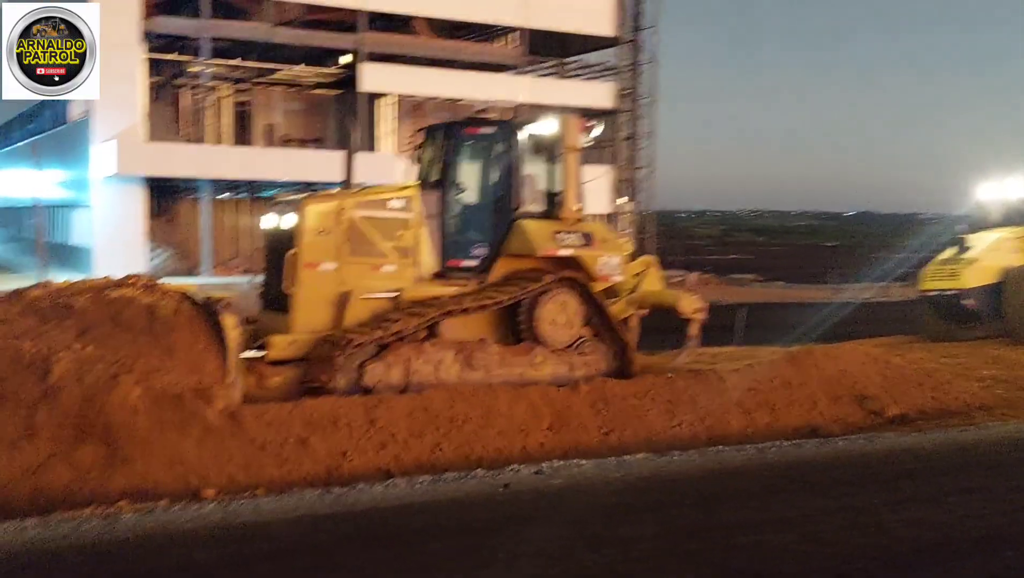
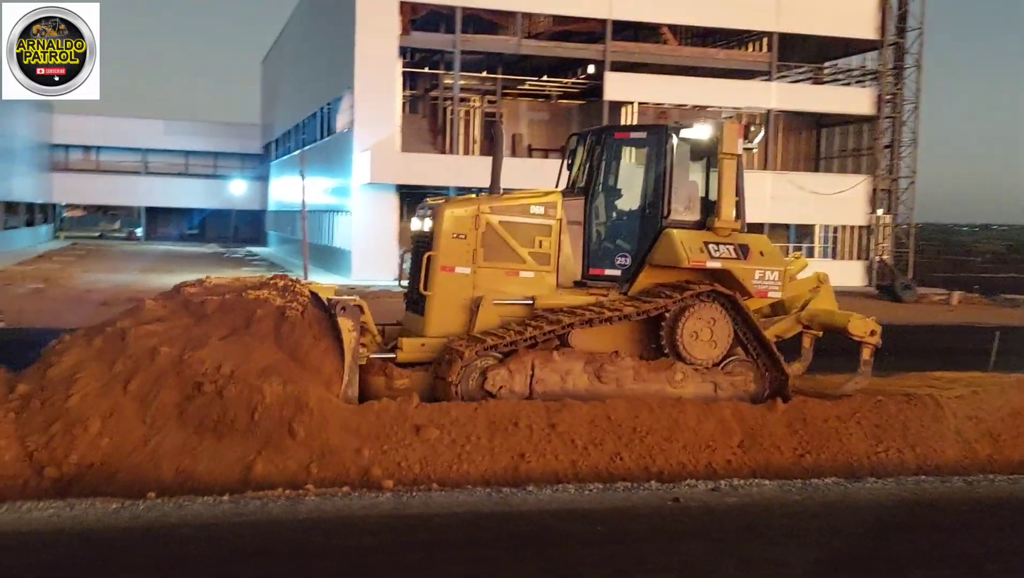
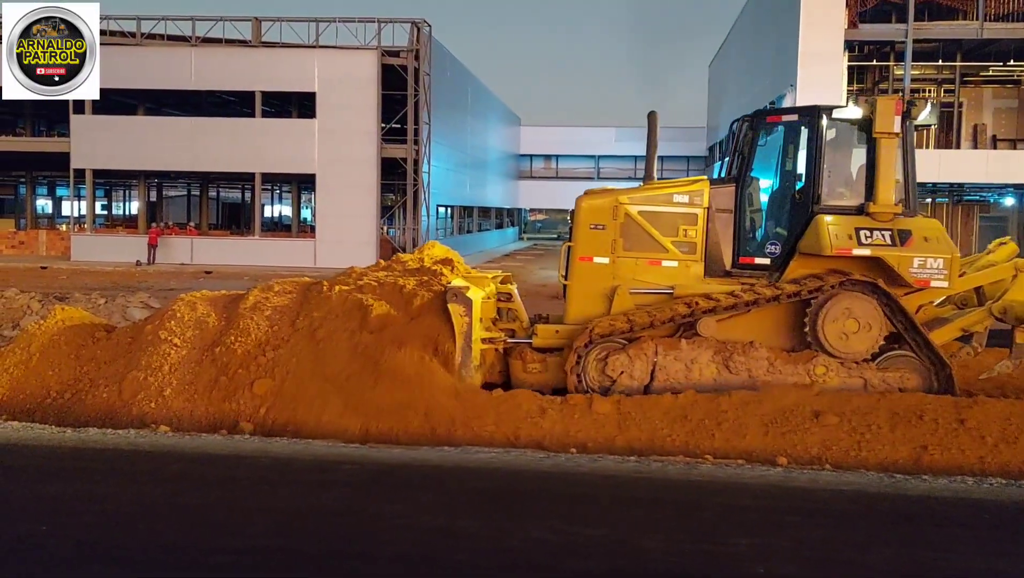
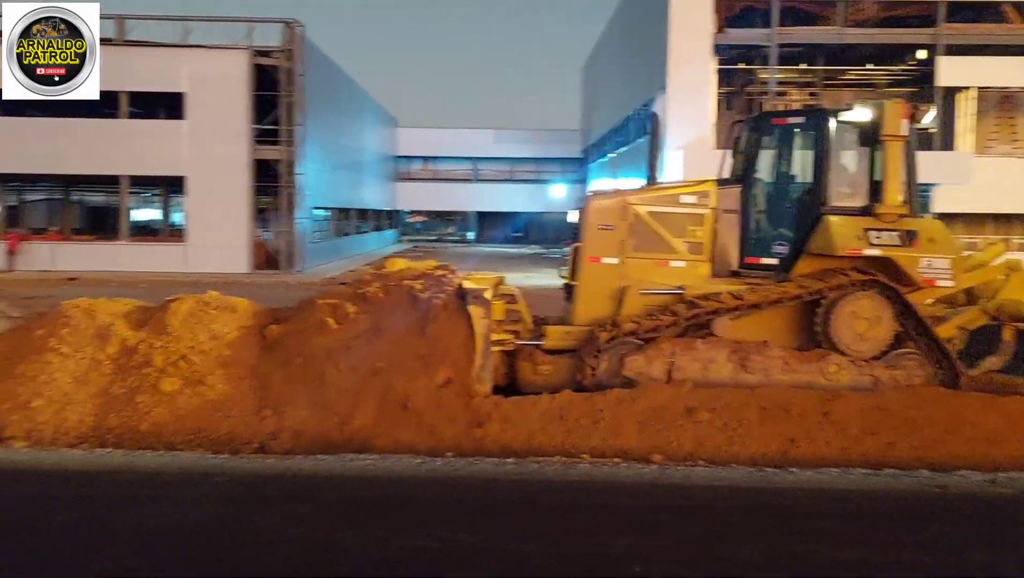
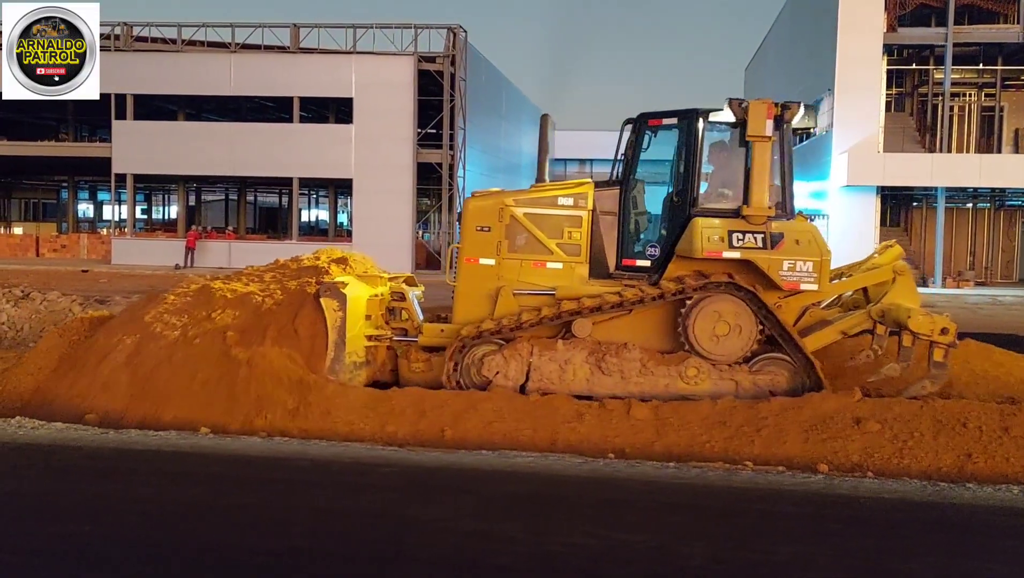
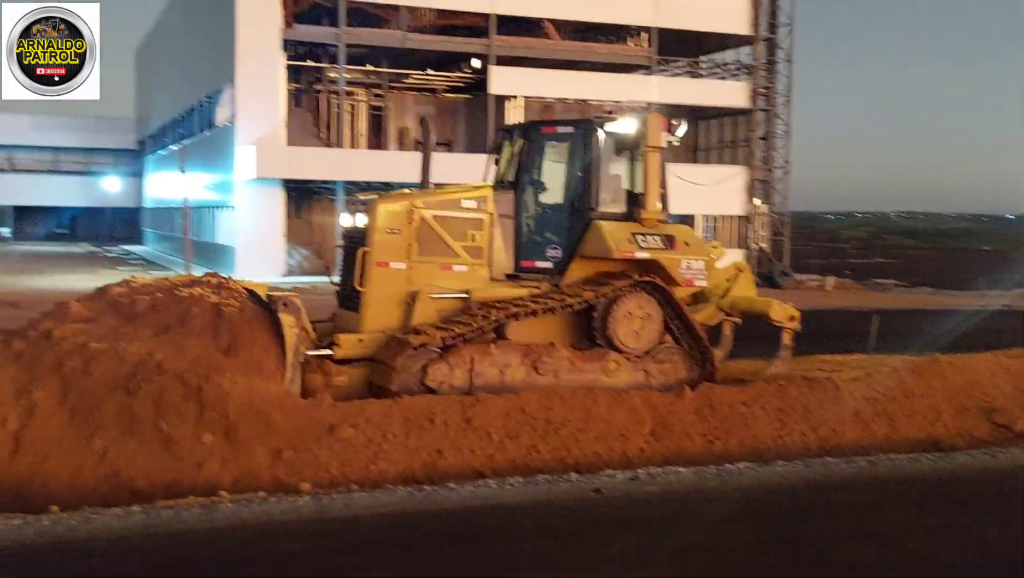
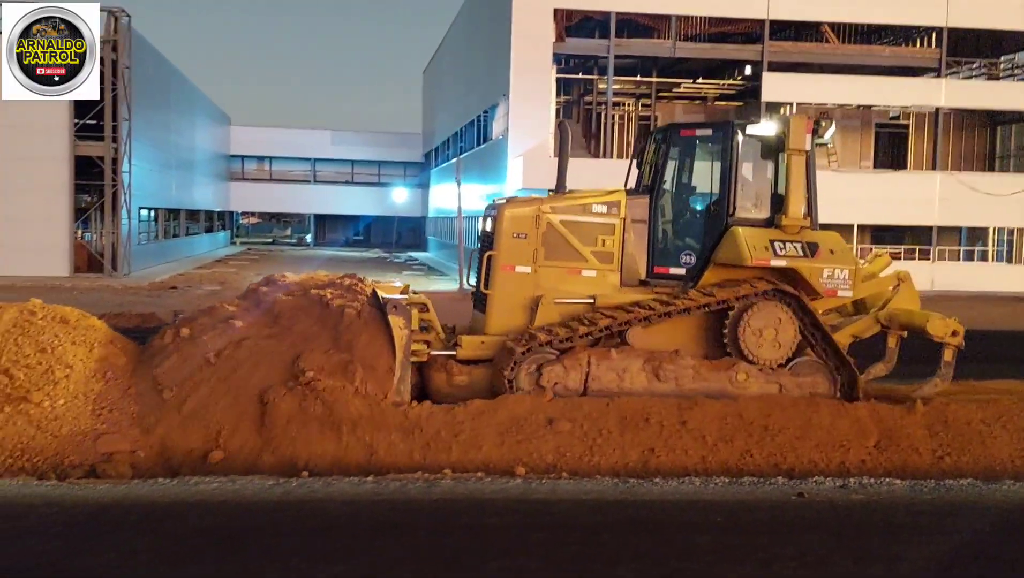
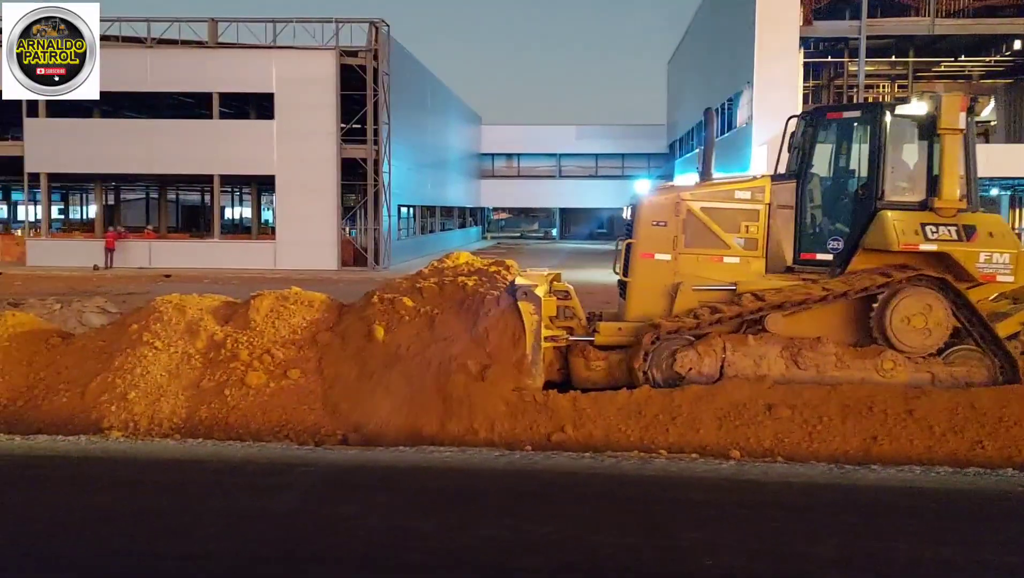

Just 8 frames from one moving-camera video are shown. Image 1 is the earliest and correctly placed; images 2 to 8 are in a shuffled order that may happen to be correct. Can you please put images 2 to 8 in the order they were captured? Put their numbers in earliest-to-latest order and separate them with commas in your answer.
6, 2, 7, 4, 8, 3, 5
